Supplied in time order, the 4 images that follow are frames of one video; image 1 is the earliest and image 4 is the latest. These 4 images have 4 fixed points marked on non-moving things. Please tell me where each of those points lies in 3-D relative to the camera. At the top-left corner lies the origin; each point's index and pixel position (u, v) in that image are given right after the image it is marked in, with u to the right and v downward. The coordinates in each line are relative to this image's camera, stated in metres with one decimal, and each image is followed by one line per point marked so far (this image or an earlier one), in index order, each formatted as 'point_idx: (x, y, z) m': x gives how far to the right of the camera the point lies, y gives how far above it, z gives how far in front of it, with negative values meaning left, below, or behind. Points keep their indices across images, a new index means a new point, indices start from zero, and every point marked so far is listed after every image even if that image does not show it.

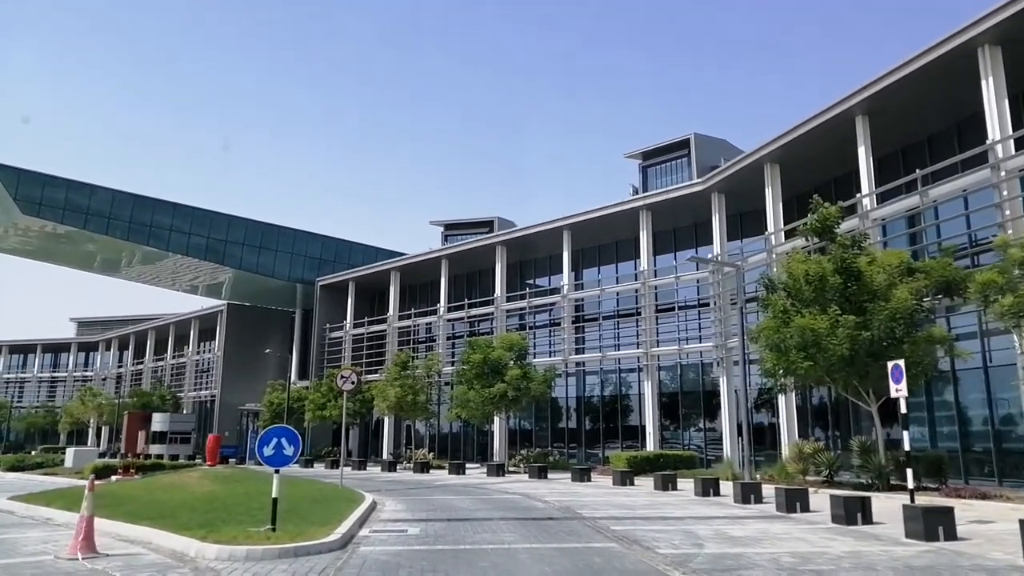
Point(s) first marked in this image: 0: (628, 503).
0: (+3.0, -5.6, +18.6) m
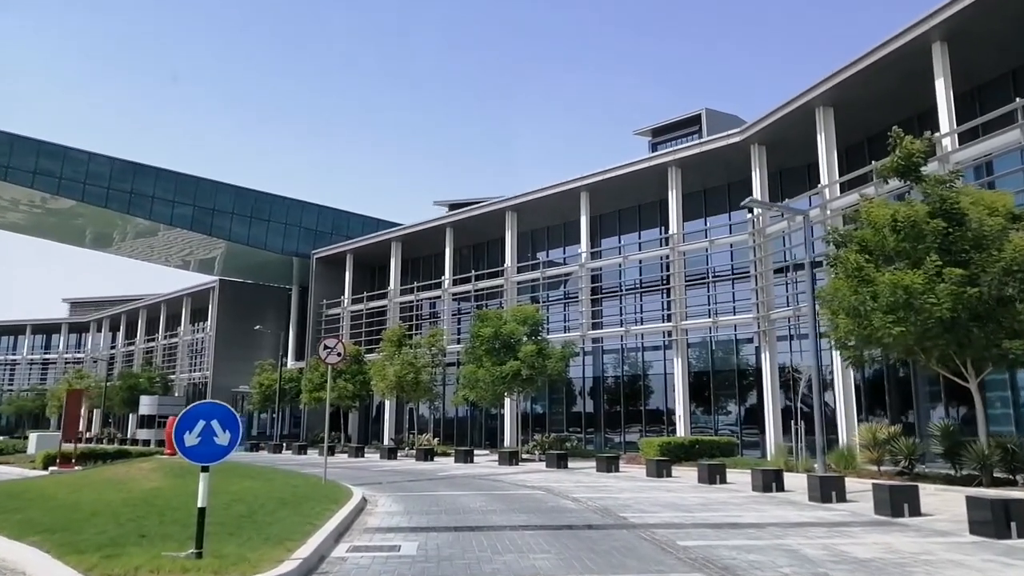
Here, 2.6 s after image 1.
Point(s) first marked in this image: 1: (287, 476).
0: (+3.5, -4.5, +15.0) m
1: (-5.1, -4.3, +16.7) m
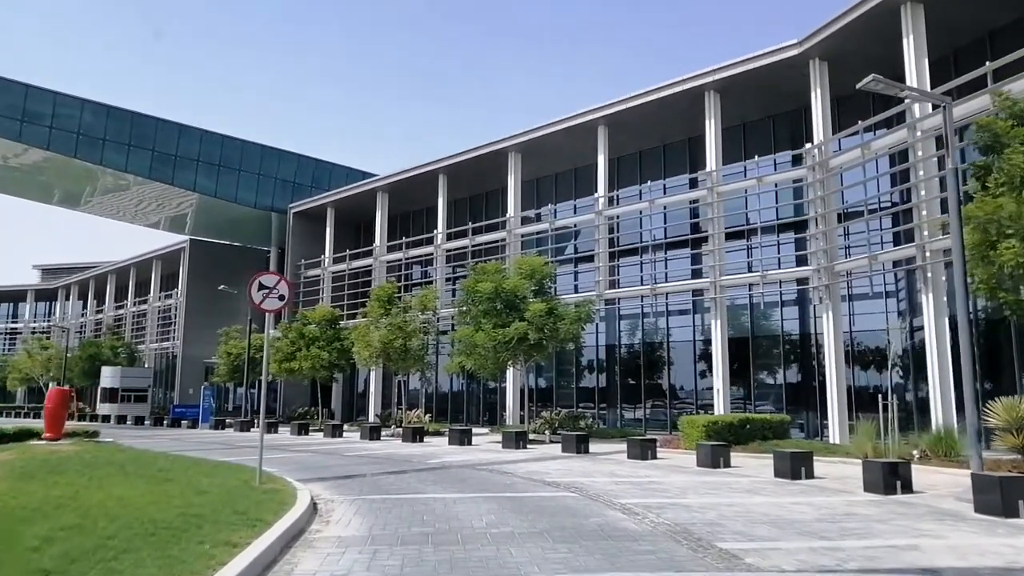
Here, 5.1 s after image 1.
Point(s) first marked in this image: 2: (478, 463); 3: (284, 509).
0: (+3.8, -3.1, +9.9) m
1: (-4.8, -2.9, +11.5) m
2: (-0.8, -4.3, +17.9) m
3: (-3.1, -2.9, +9.6) m
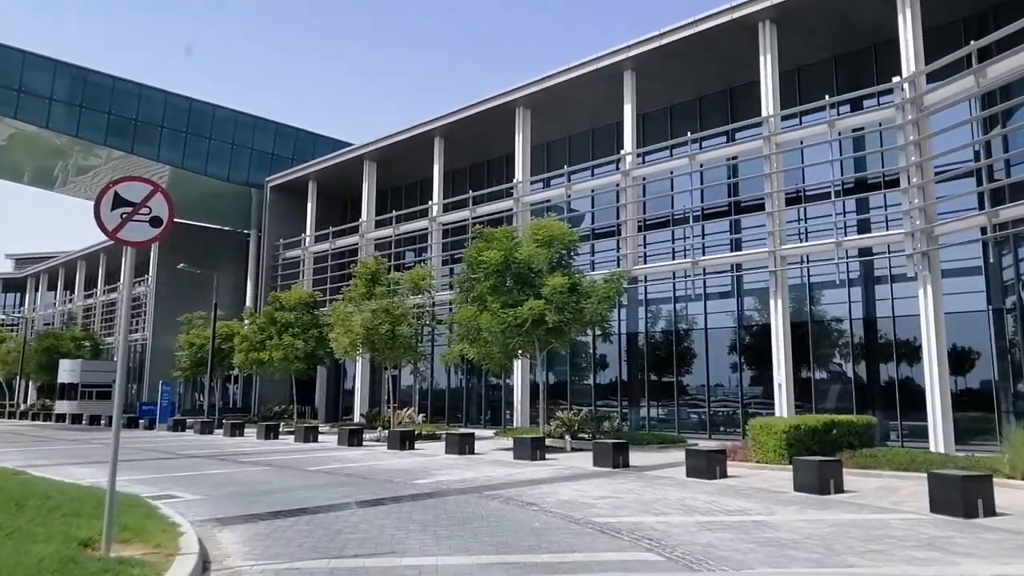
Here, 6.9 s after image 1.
0: (+4.2, -2.4, +4.9) m
1: (-4.4, -2.1, +6.5) m
2: (-0.5, -3.5, +12.9) m
3: (-2.7, -2.2, +4.6) m
